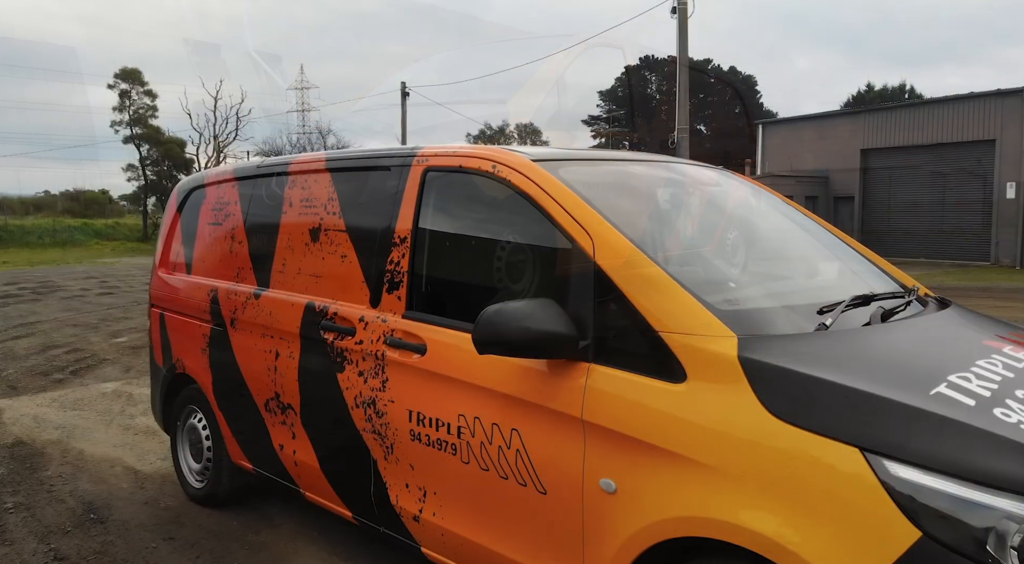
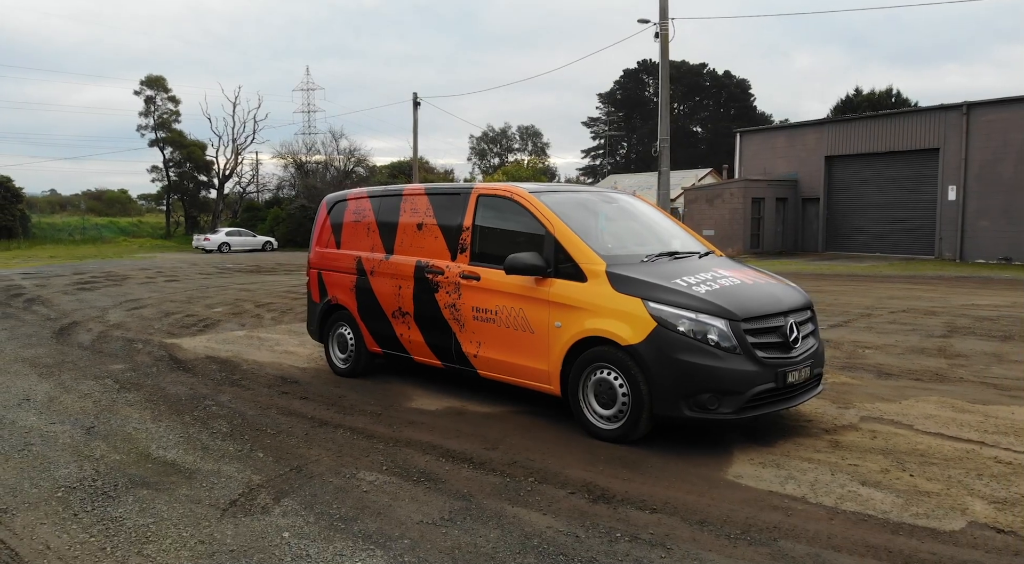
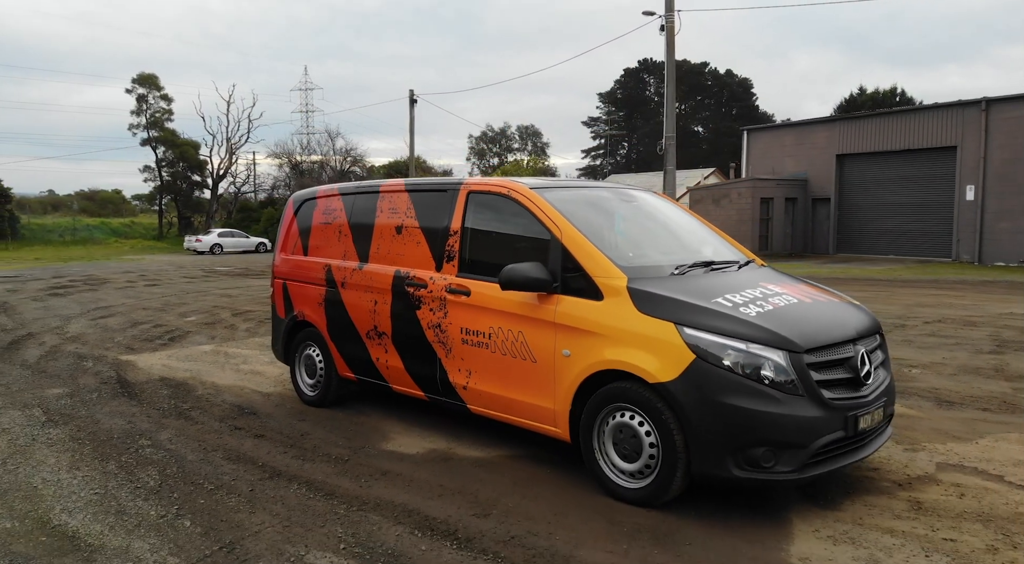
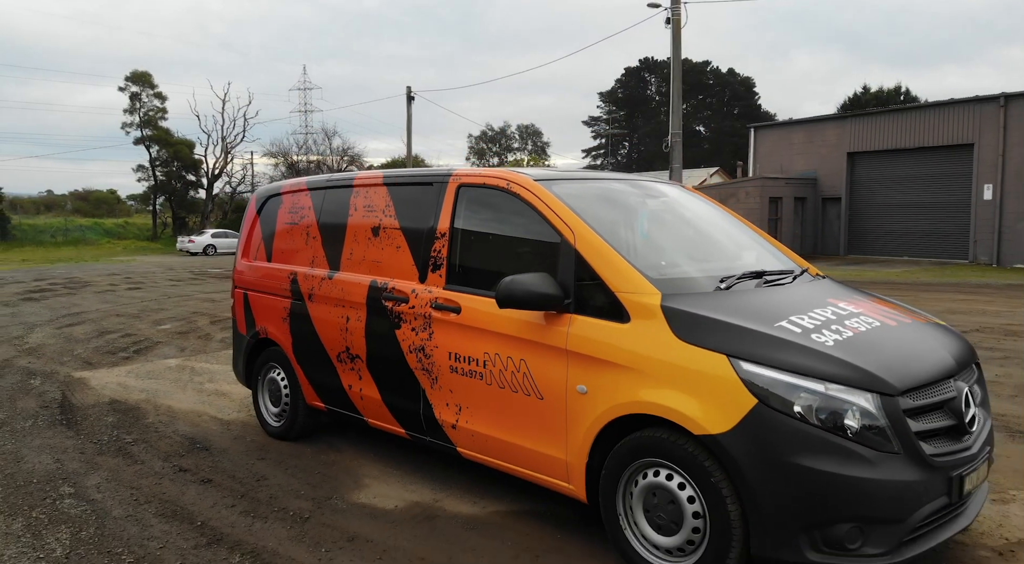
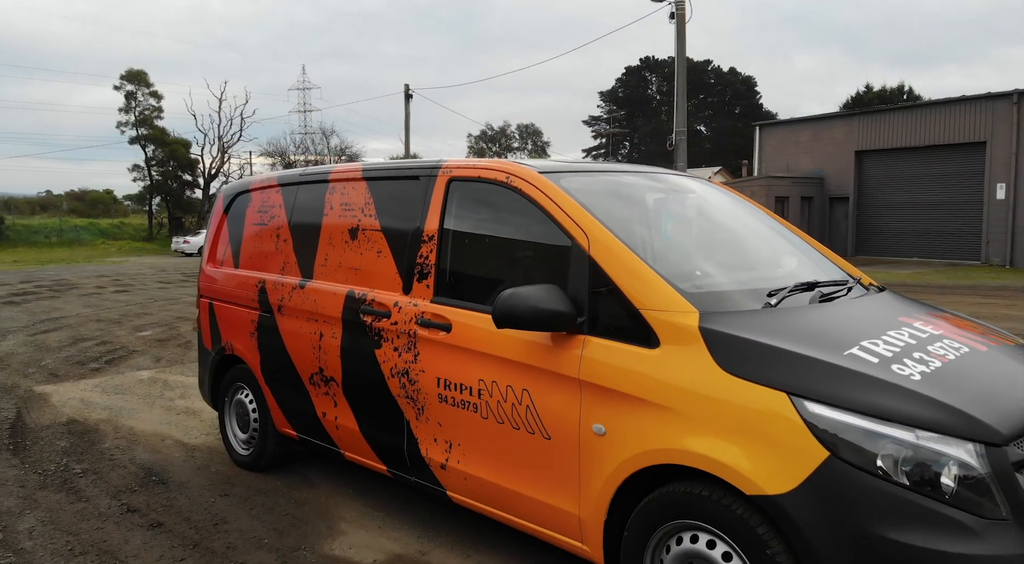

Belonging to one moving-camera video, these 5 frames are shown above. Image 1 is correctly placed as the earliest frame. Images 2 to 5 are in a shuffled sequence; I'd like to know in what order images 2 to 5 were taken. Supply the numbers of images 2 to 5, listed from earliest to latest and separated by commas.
5, 4, 3, 2
